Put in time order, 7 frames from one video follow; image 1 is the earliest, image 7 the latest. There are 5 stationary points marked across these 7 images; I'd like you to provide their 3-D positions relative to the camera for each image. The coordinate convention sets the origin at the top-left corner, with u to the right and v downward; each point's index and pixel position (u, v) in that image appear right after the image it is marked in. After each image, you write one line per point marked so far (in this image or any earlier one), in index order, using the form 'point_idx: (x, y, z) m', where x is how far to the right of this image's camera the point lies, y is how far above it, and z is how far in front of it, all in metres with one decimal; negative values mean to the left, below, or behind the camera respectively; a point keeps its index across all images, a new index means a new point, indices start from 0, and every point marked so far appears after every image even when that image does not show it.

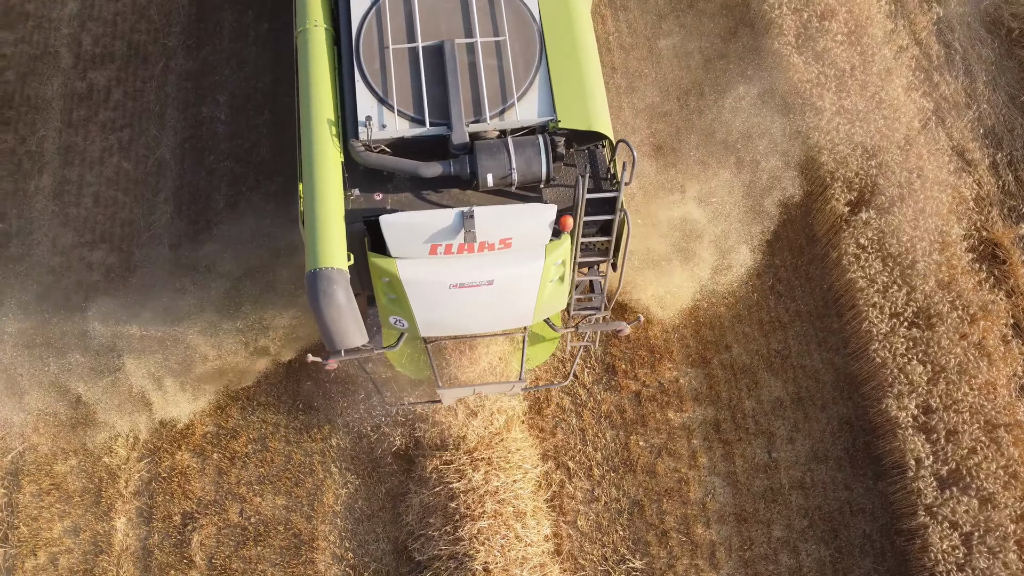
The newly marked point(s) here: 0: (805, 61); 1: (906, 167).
0: (+3.3, +2.6, +9.9) m
1: (+4.2, +1.3, +9.3) m
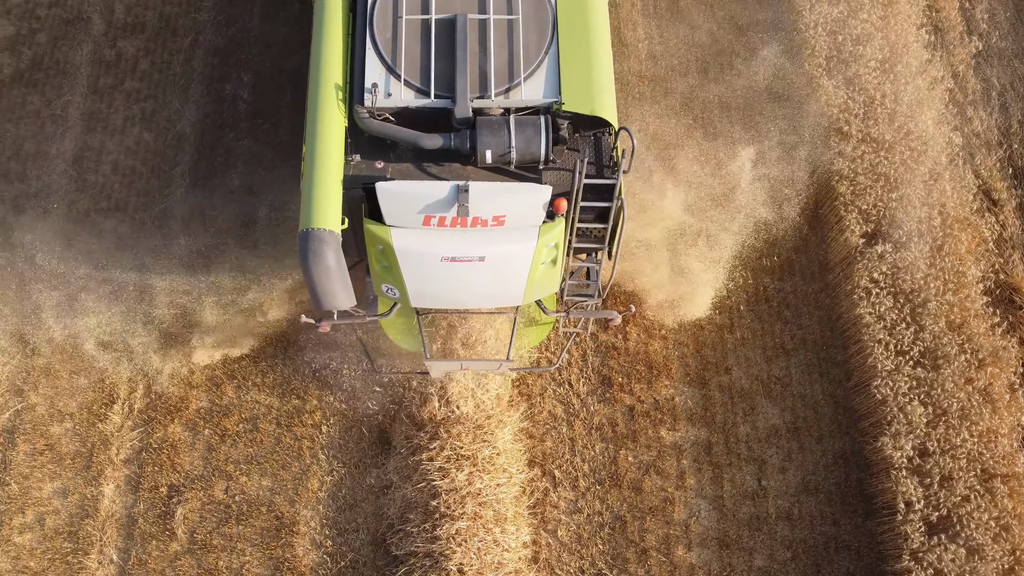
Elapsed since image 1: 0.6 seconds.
0: (+3.6, +2.3, +9.7) m
1: (+4.3, +0.9, +9.1) m
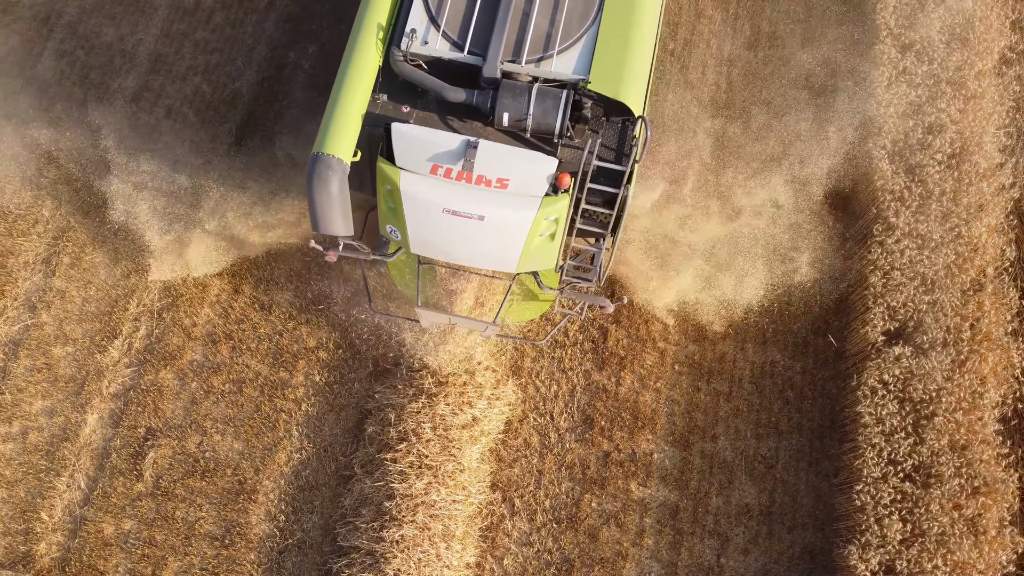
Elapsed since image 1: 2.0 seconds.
0: (+4.1, +1.2, +9.3) m
1: (+4.4, -0.2, +8.6) m
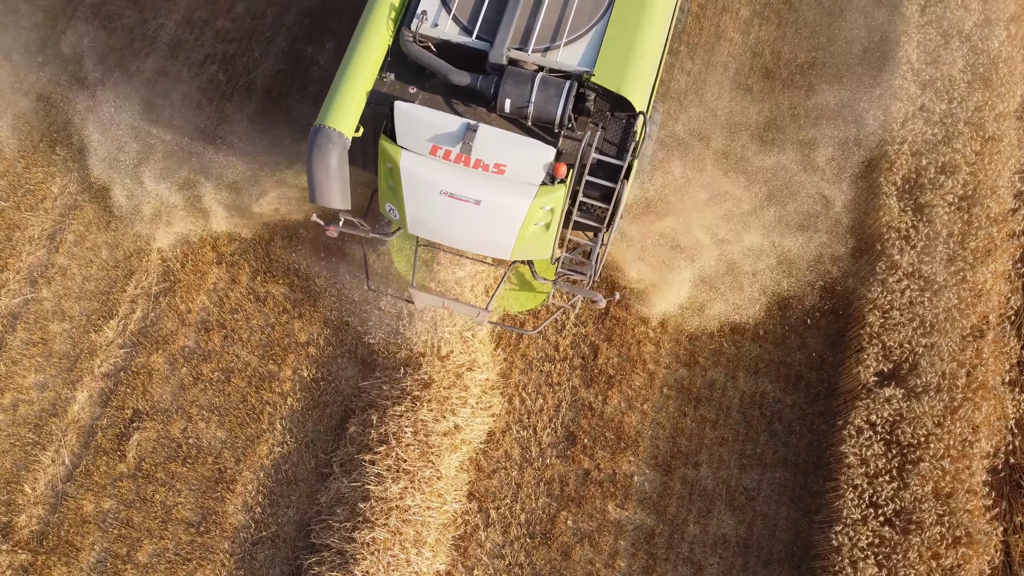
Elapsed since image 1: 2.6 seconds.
0: (+4.1, +0.8, +9.1) m
1: (+4.3, -0.7, +8.5) m
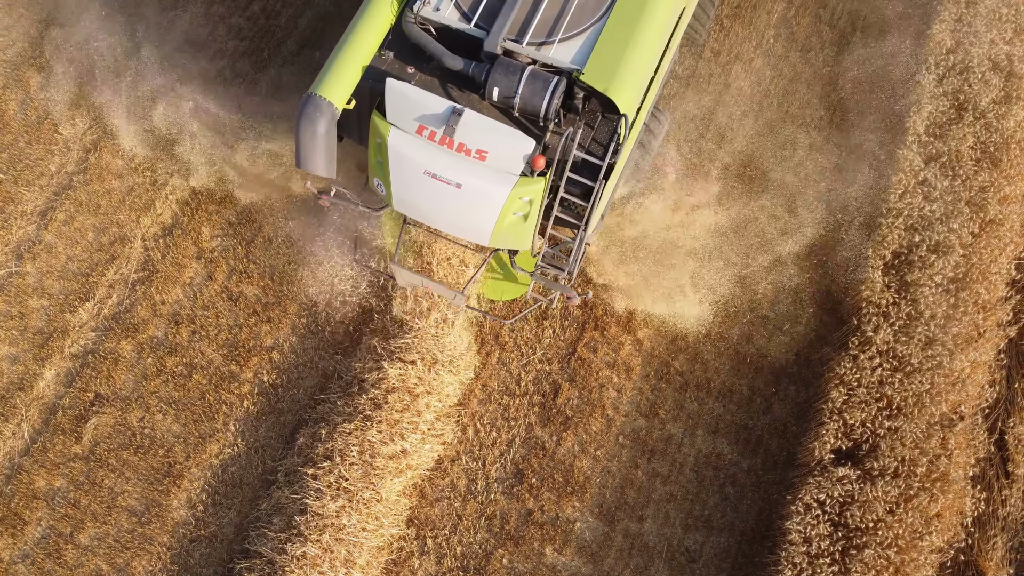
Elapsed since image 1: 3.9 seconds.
0: (+3.8, 0.0, +8.9) m
1: (+3.9, -1.5, +8.2) m
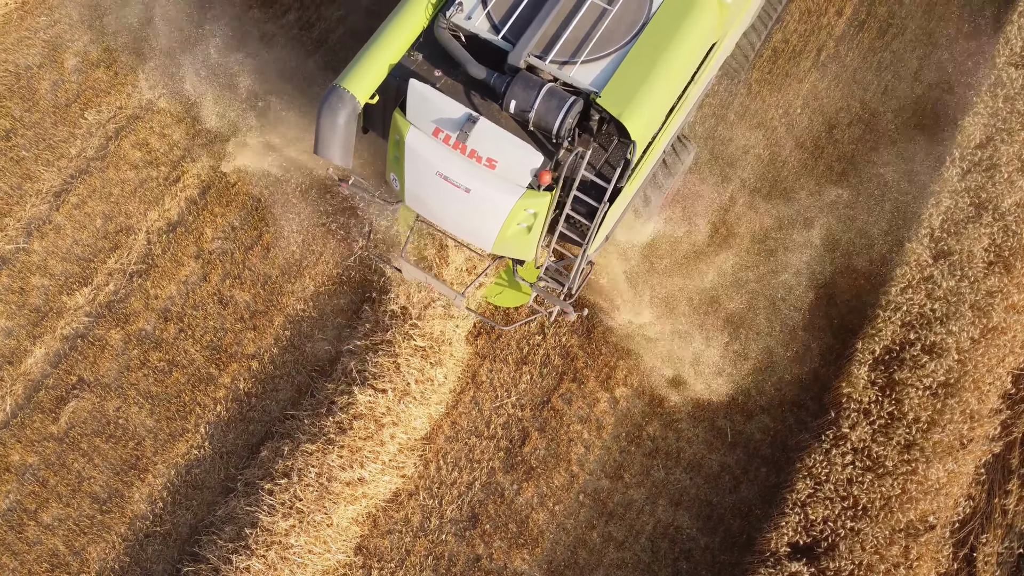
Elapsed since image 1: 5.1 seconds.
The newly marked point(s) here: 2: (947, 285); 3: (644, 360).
0: (+3.6, -0.9, +8.6) m
1: (+3.4, -2.4, +8.0) m
2: (+4.4, 0.0, +8.8) m
3: (+1.3, -0.8, +9.1) m
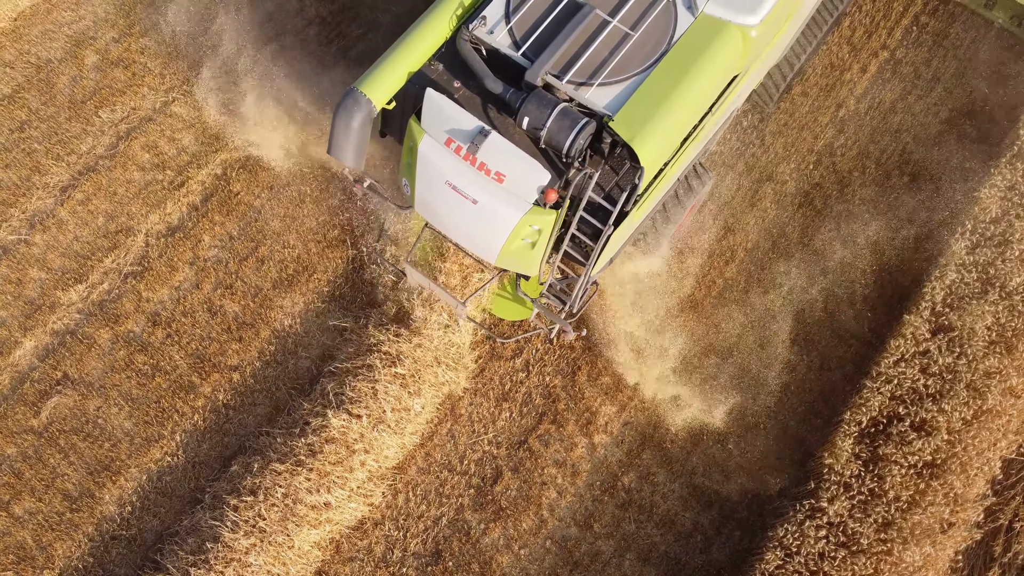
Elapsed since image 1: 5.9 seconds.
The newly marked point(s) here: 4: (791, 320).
0: (+3.4, -1.6, +8.4) m
1: (+3.0, -3.1, +7.8) m
2: (+4.2, -0.7, +8.6) m
3: (+1.1, -1.3, +9.0) m
4: (+2.9, -0.3, +9.1) m
